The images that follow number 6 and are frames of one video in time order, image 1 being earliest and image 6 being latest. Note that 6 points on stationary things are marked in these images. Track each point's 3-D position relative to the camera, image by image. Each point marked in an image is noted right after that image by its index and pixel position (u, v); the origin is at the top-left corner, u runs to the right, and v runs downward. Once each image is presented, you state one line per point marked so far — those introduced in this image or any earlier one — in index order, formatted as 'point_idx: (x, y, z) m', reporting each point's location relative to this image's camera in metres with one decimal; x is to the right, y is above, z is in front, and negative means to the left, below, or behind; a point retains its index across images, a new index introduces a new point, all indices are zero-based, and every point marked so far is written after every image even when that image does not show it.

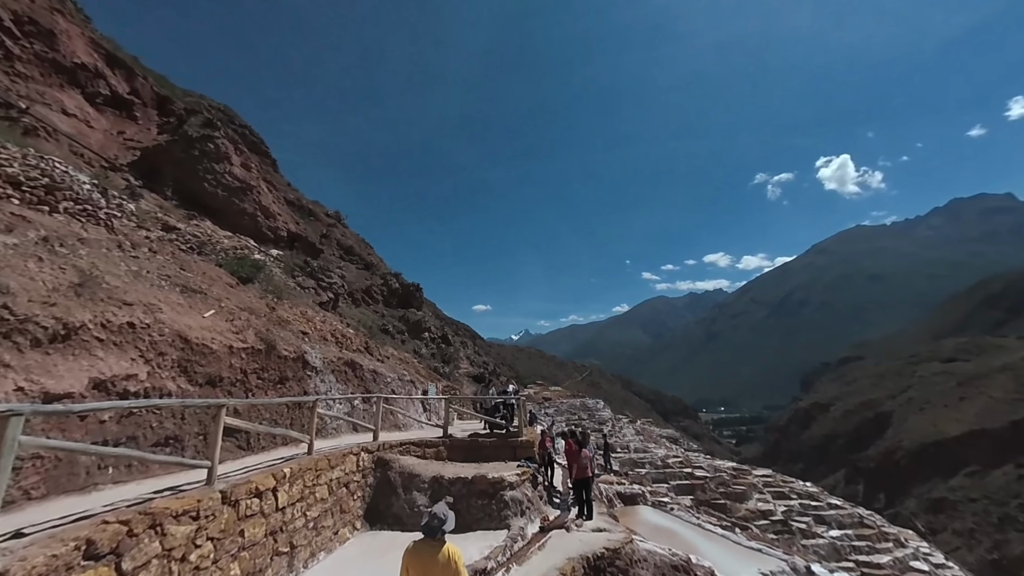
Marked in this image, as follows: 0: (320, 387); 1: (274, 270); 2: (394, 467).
0: (-4.2, -2.2, +9.4) m
1: (-8.2, +0.6, +14.8) m
2: (-2.4, -3.6, +8.7) m
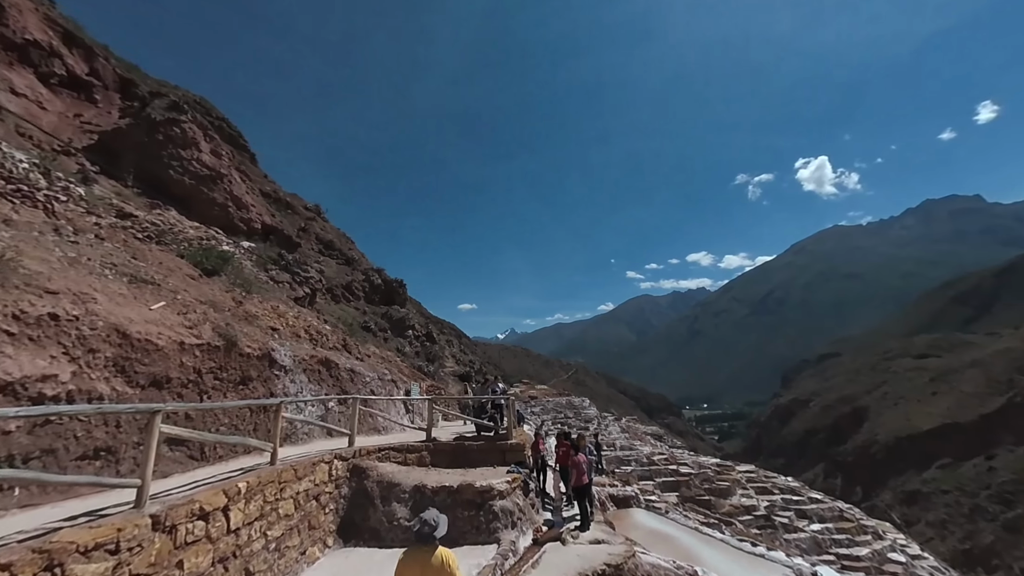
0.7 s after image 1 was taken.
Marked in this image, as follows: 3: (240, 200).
0: (-4.4, -2.0, +8.6) m
1: (-8.6, +0.8, +13.8) m
2: (-2.6, -3.4, +7.9) m
3: (-12.0, +3.9, +19.1) m
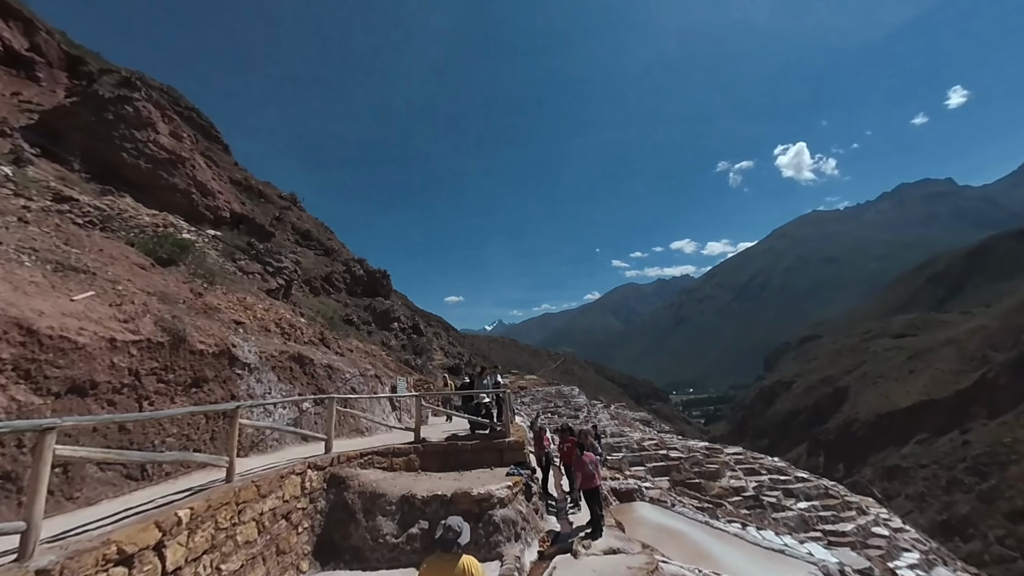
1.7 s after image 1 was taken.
0: (-4.4, -1.8, +7.5) m
1: (-8.8, +1.0, +12.5) m
2: (-2.6, -3.2, +6.9) m
3: (-12.6, +4.2, +17.6) m
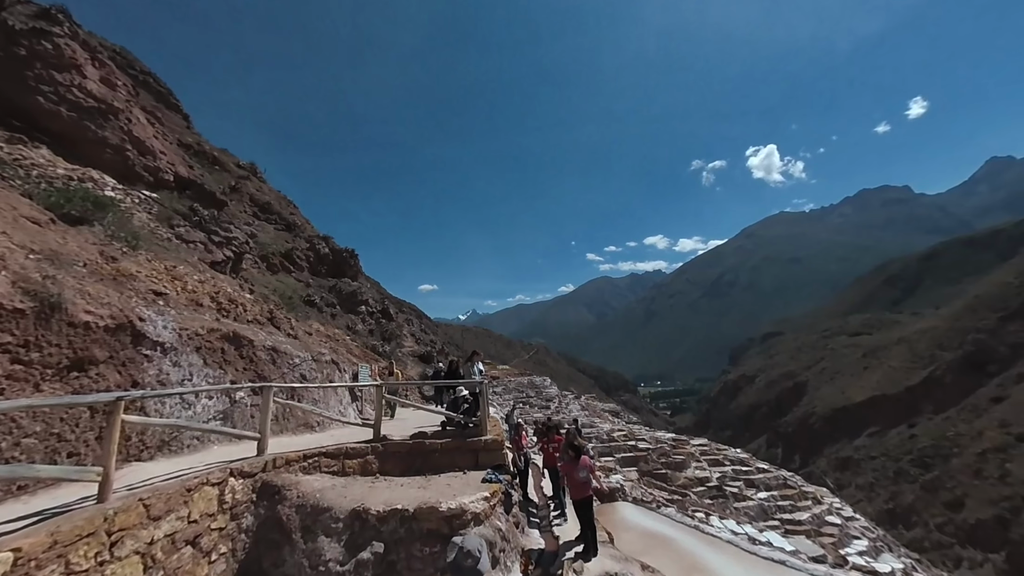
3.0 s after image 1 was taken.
0: (-4.7, -1.2, +6.0) m
1: (-9.3, +1.8, +10.6) m
2: (-2.8, -2.7, +5.5) m
3: (-13.2, +5.2, +15.5) m
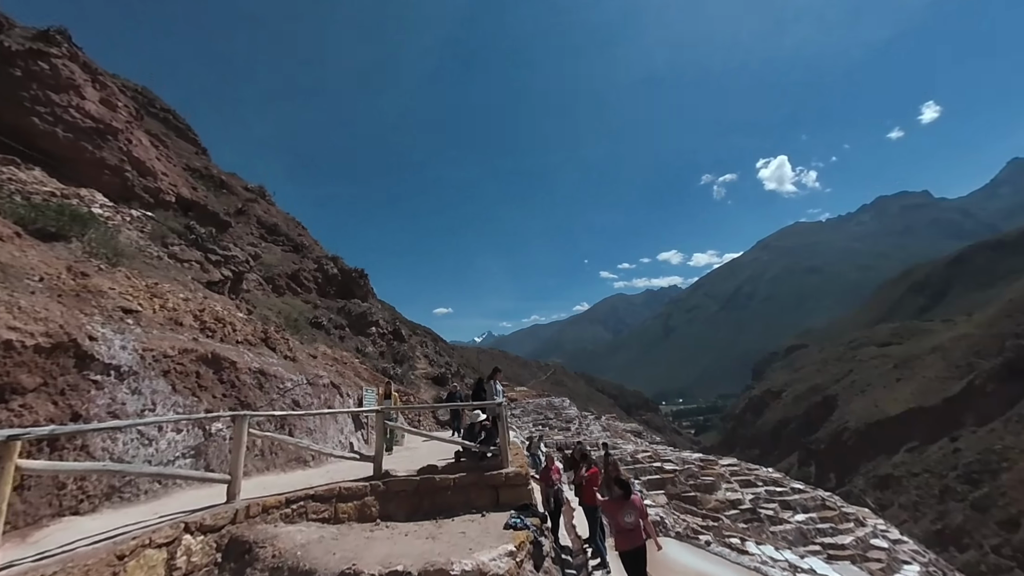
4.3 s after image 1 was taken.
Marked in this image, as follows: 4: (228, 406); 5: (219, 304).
0: (-4.4, -1.3, +4.9) m
1: (-9.0, +1.3, +9.9) m
2: (-2.5, -2.7, +4.3) m
3: (-12.8, +4.3, +15.0) m
4: (-4.1, -1.7, +6.3) m
5: (-6.7, -0.4, +9.9) m
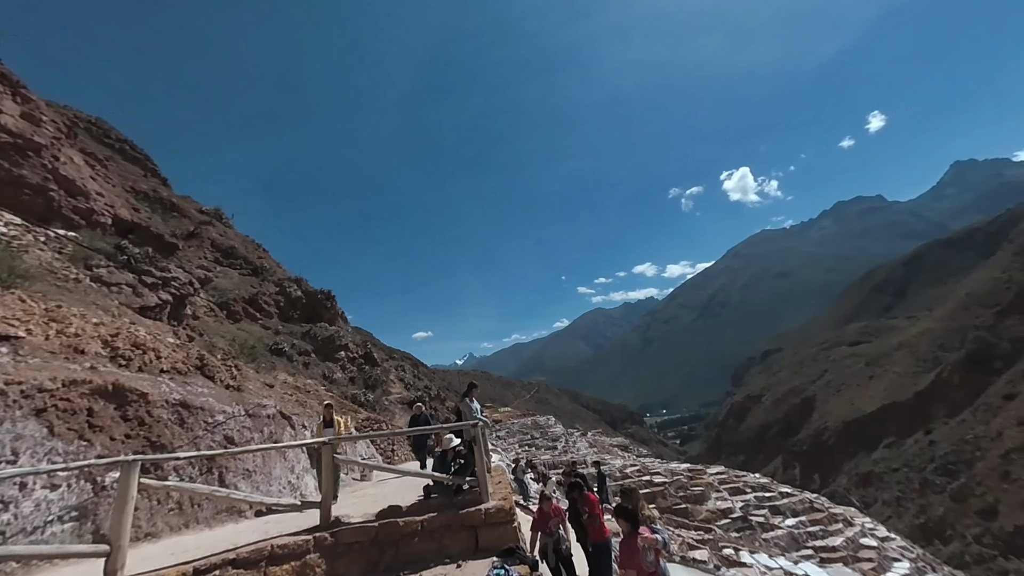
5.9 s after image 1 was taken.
0: (-4.7, -1.4, +3.7) m
1: (-9.5, +0.7, +8.5) m
2: (-2.6, -2.7, +3.1) m
3: (-13.8, +3.3, +13.6) m
4: (-4.4, -1.9, +5.0) m
5: (-7.2, -0.8, +8.5) m
